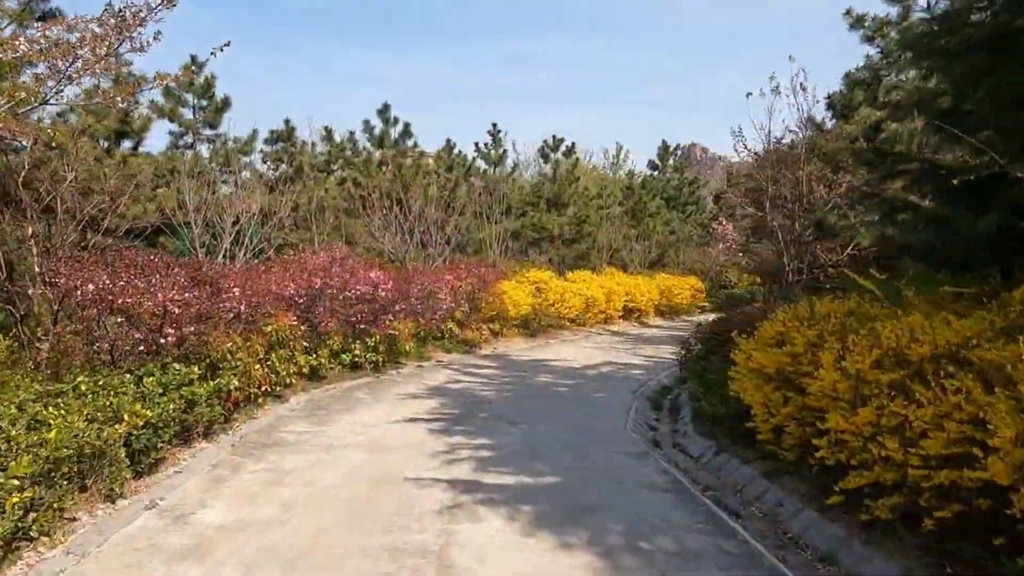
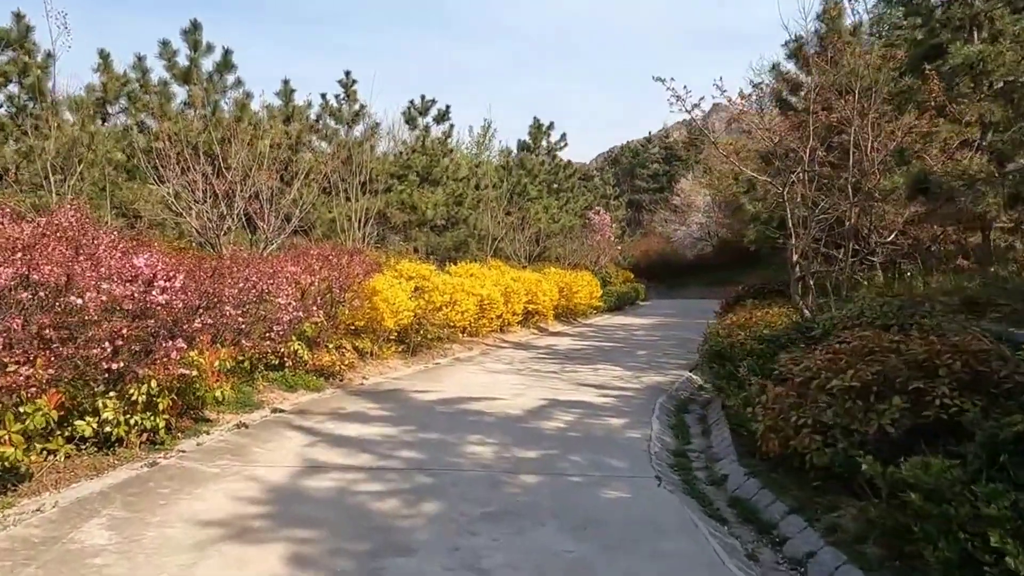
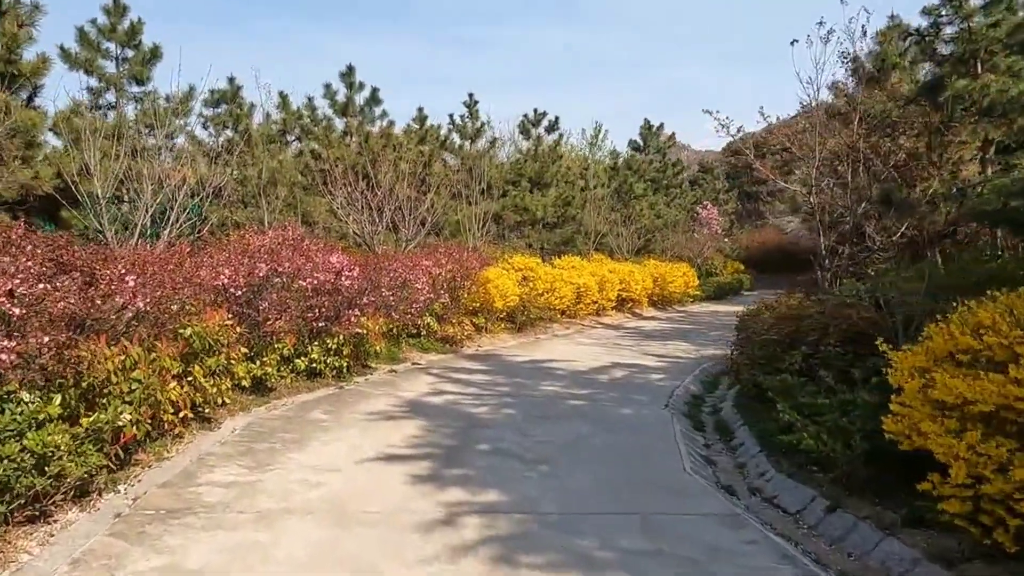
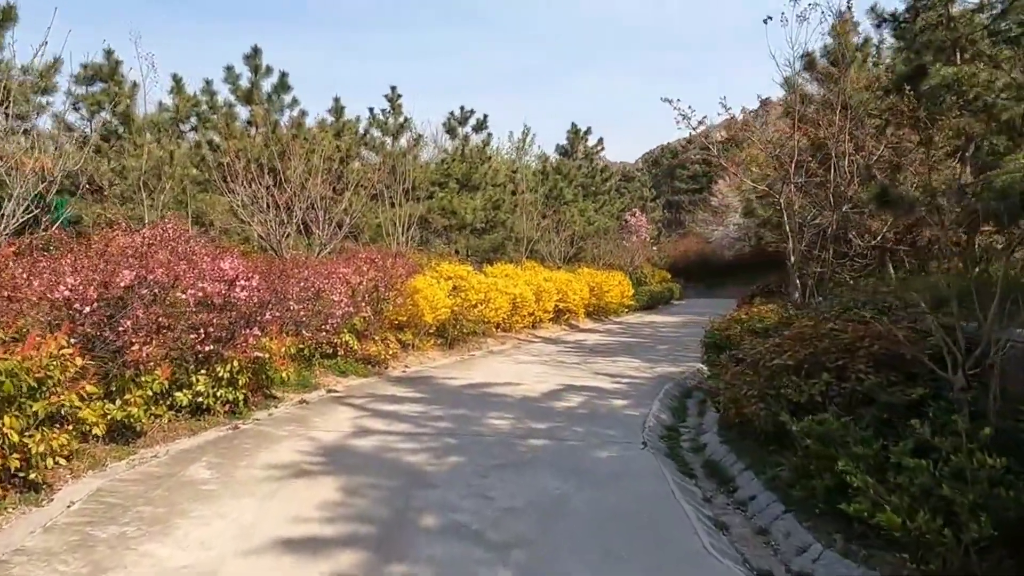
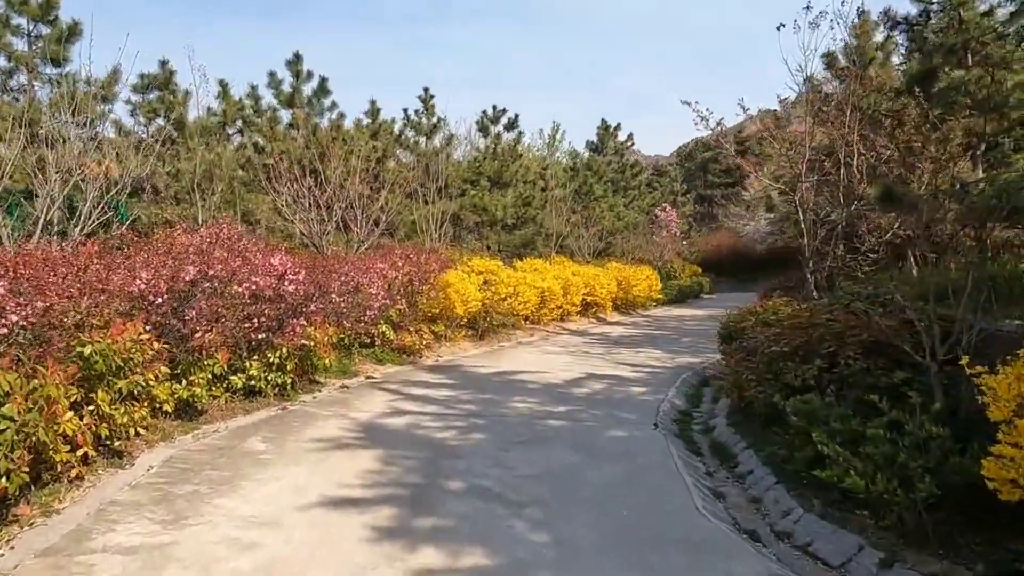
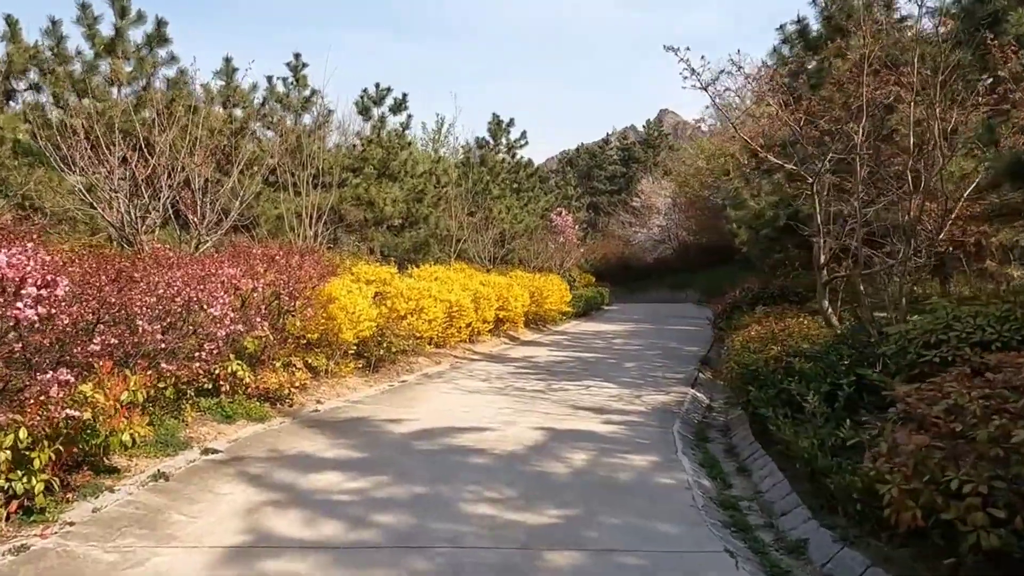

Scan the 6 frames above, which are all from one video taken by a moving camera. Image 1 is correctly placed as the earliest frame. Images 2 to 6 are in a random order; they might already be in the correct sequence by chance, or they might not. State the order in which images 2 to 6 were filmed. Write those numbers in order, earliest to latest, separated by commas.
3, 5, 4, 2, 6
